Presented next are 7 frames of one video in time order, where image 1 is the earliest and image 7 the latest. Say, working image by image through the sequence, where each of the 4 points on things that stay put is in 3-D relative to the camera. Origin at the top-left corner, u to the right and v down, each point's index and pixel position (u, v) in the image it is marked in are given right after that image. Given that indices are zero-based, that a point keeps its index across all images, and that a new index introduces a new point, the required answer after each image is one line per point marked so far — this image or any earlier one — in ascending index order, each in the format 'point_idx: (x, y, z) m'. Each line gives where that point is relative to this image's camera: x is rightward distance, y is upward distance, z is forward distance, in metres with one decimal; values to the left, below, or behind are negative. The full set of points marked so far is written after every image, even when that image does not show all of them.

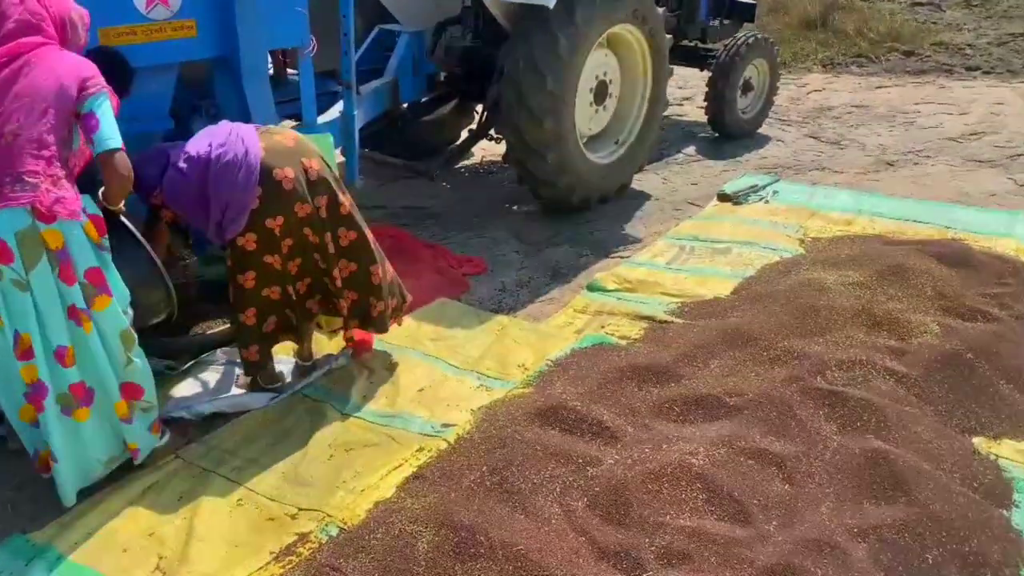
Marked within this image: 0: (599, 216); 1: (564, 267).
0: (+0.6, +0.5, +5.5) m
1: (+0.3, +0.1, +4.7) m
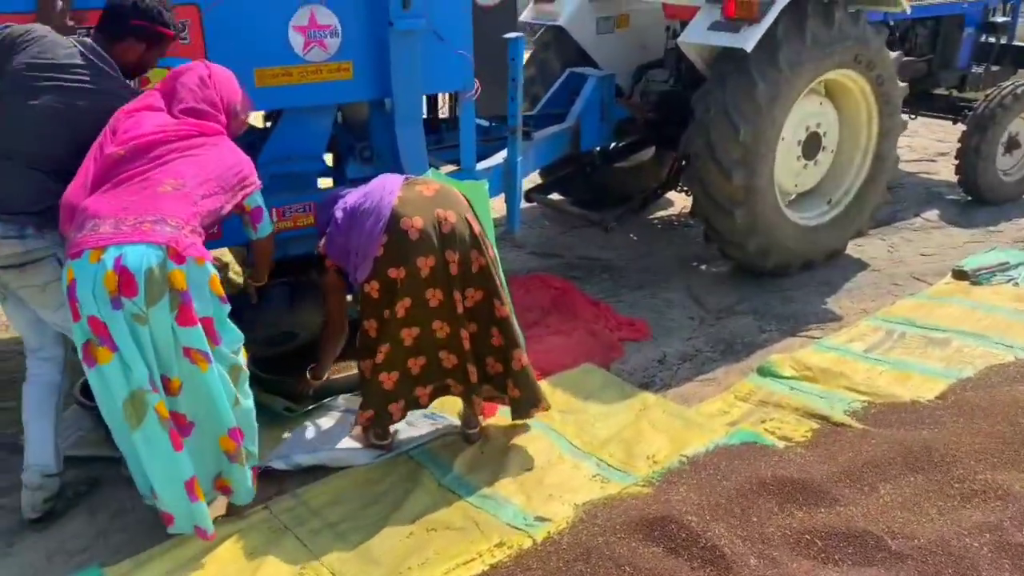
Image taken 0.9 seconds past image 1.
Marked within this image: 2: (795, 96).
0: (+1.6, 0.0, +4.8) m
1: (+1.1, -0.3, +4.2) m
2: (+1.5, +1.0, +4.4) m
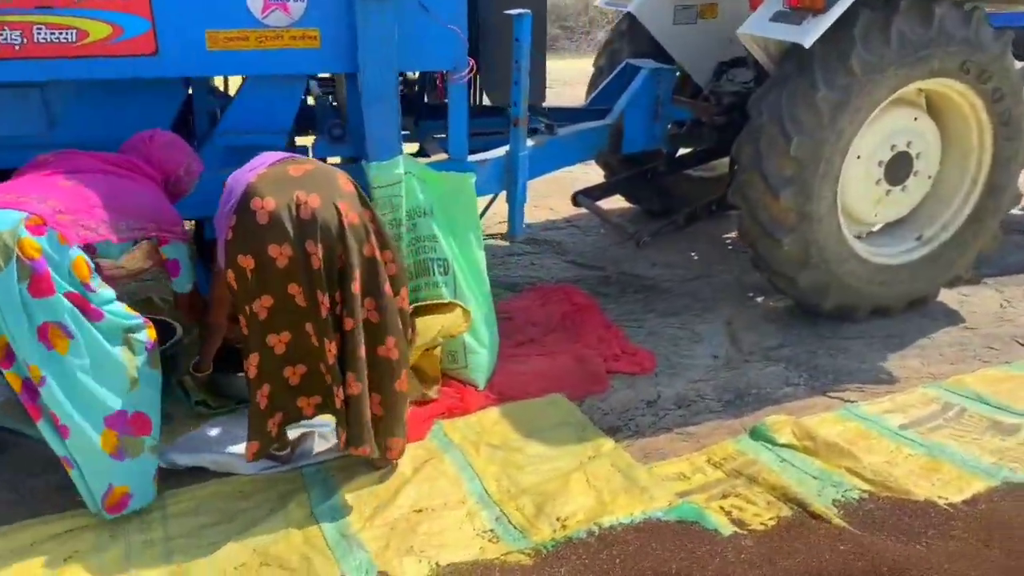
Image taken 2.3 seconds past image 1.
0: (+1.7, -0.2, +4.0) m
1: (+1.0, -0.4, +3.5) m
2: (+1.6, +0.8, +3.7) m
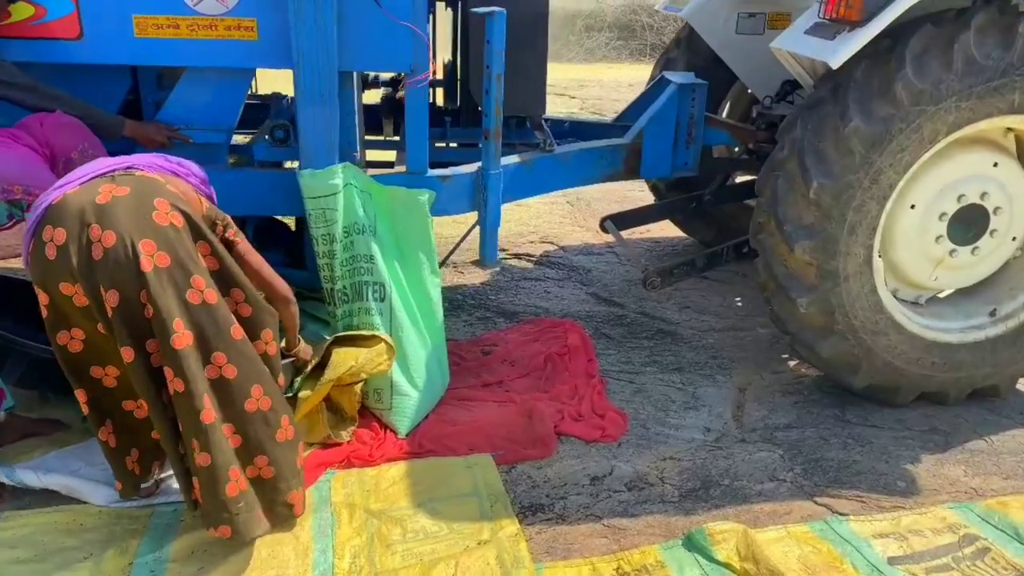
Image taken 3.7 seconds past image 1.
0: (+1.5, -0.5, +3.3) m
1: (+0.7, -0.7, +2.9) m
2: (+1.4, +0.5, +2.9) m
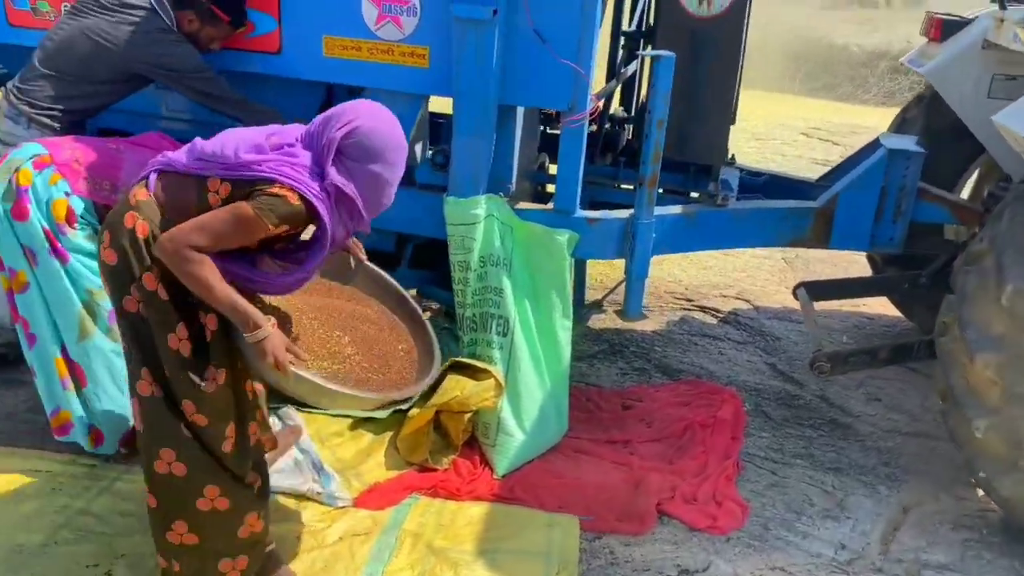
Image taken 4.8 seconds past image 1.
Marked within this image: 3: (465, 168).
0: (+1.8, -1.0, +2.6) m
1: (+0.9, -1.0, +2.5) m
2: (+1.8, +0.1, +2.3) m
3: (-0.2, +0.4, +3.0) m
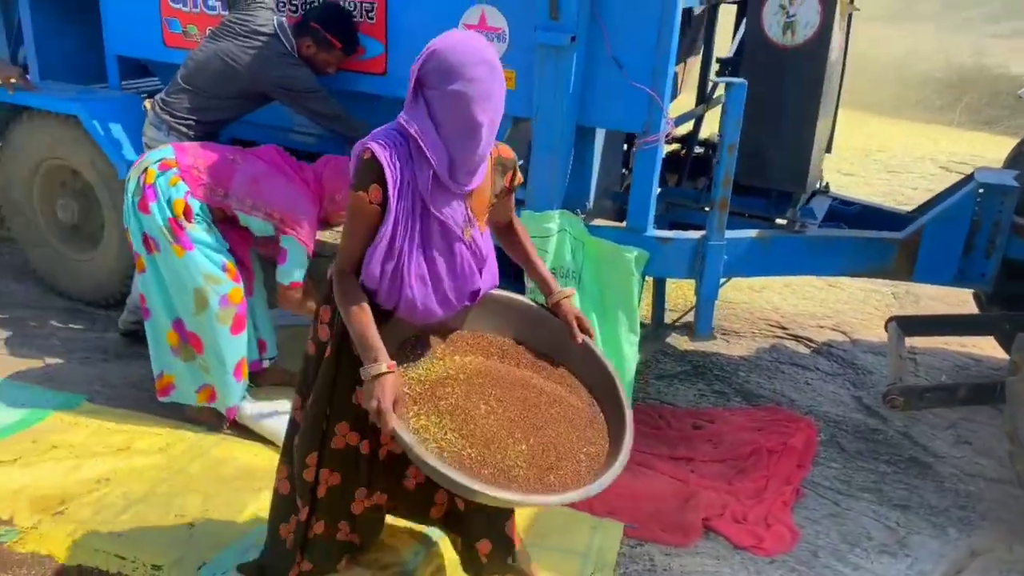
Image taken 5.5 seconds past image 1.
0: (+1.9, -1.1, +2.4) m
1: (+1.0, -1.0, +2.4) m
2: (+1.9, -0.1, +2.2) m
3: (+0.1, +0.4, +3.2) m
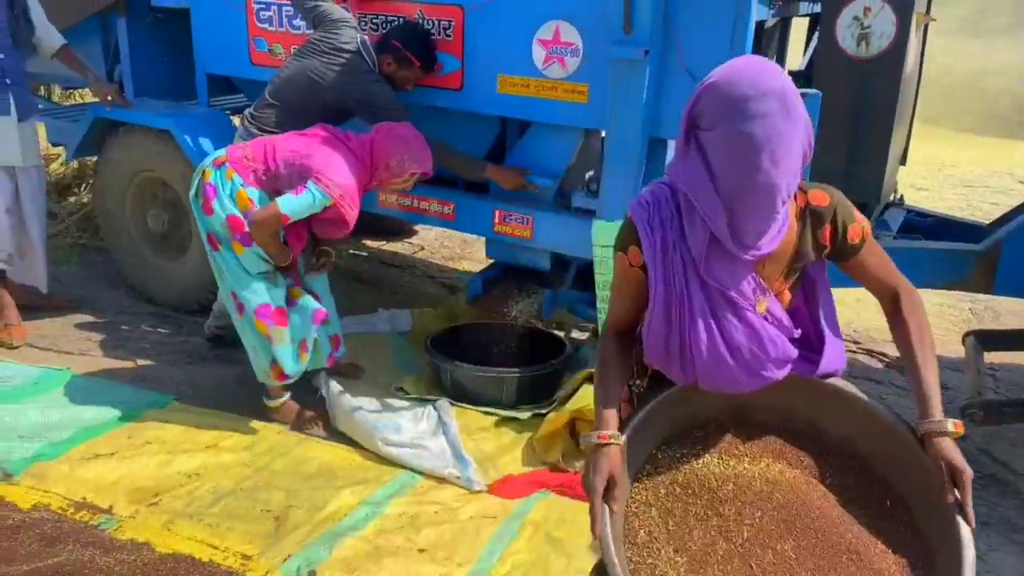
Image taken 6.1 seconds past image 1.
0: (+2.1, -1.1, +2.4) m
1: (+1.2, -1.1, +2.4) m
2: (+2.1, -0.1, +2.1) m
3: (+0.4, +0.4, +3.2) m
